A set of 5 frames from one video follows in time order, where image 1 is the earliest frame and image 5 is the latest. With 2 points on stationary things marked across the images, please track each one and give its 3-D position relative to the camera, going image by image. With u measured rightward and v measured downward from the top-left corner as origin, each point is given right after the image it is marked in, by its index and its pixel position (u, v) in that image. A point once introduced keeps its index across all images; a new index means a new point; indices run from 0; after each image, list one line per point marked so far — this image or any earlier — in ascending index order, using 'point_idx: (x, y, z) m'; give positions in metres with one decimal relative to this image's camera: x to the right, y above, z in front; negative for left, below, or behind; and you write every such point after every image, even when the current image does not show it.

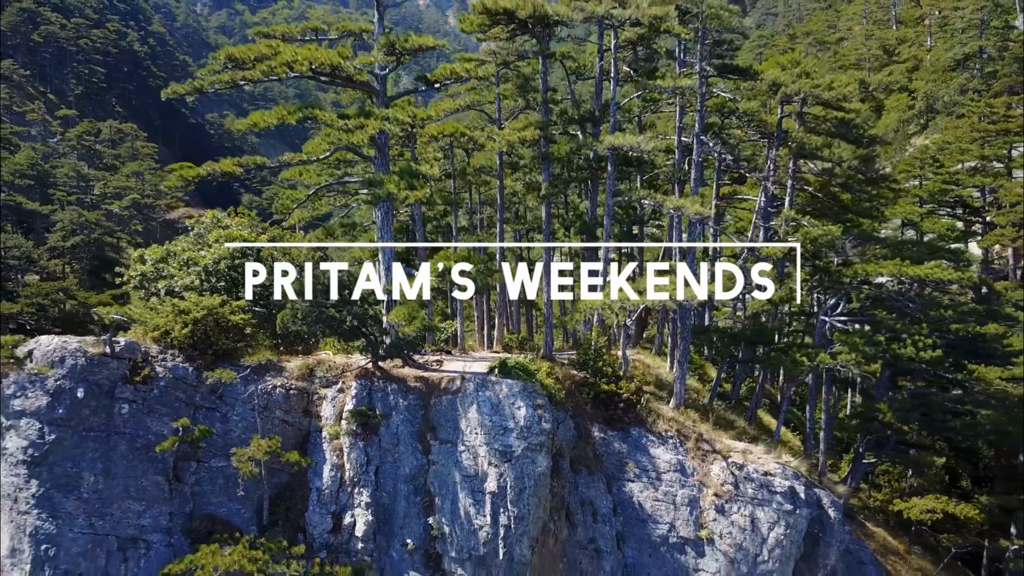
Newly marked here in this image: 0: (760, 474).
0: (+4.4, -3.3, +14.7) m
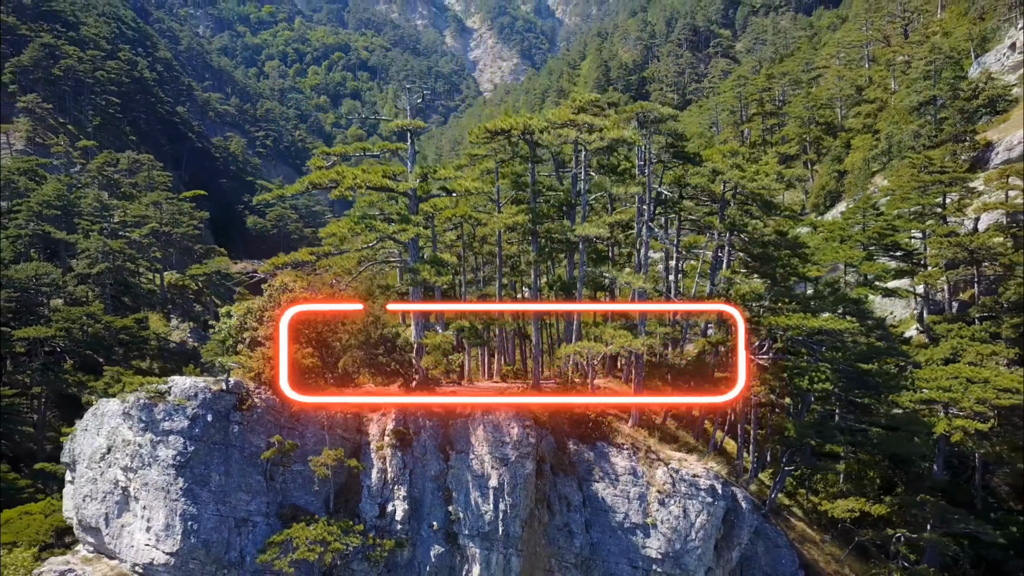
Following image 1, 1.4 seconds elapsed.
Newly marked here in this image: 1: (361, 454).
0: (+4.3, -4.5, +20.0) m
1: (-3.5, -3.8, +19.2) m
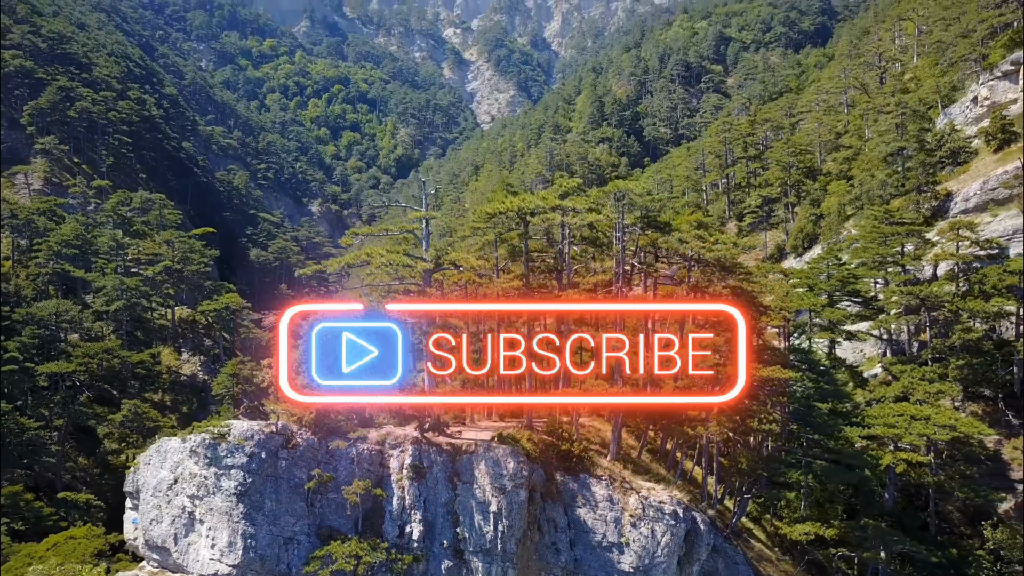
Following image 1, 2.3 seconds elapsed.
0: (+4.2, -6.2, +24.0) m
1: (-3.6, -5.5, +23.2) m
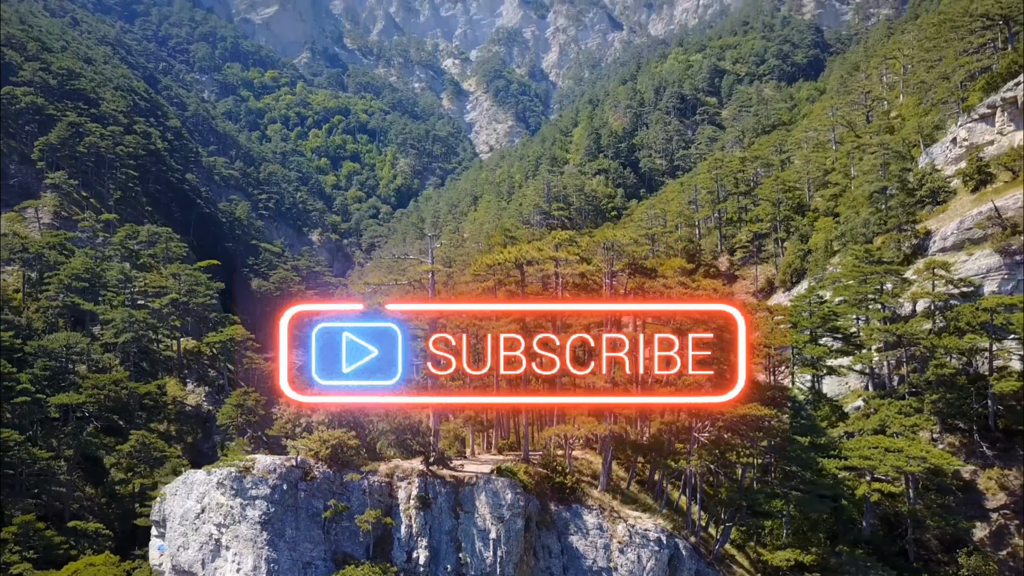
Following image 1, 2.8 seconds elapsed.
0: (+4.1, -7.6, +26.1) m
1: (-3.7, -6.9, +25.4) m
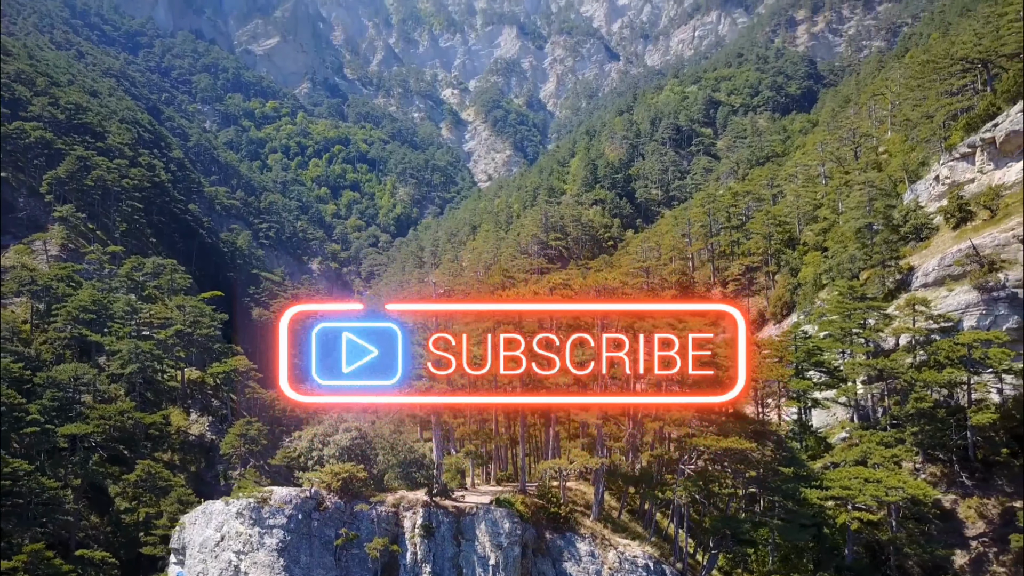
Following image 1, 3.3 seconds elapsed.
0: (+4.0, -9.1, +28.0) m
1: (-3.7, -8.3, +27.3) m
